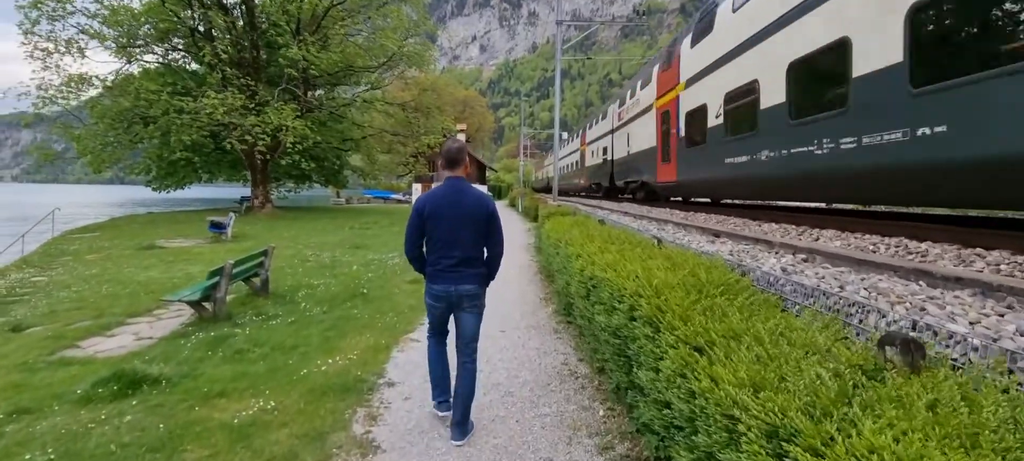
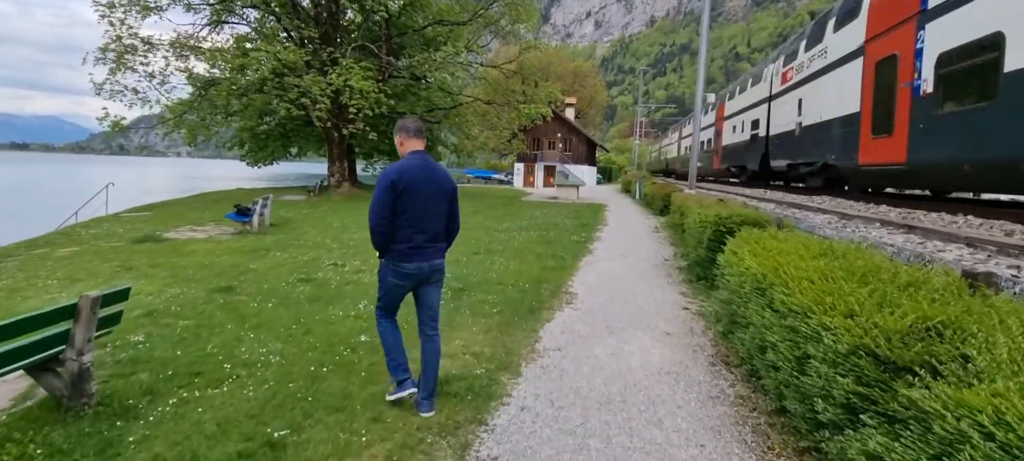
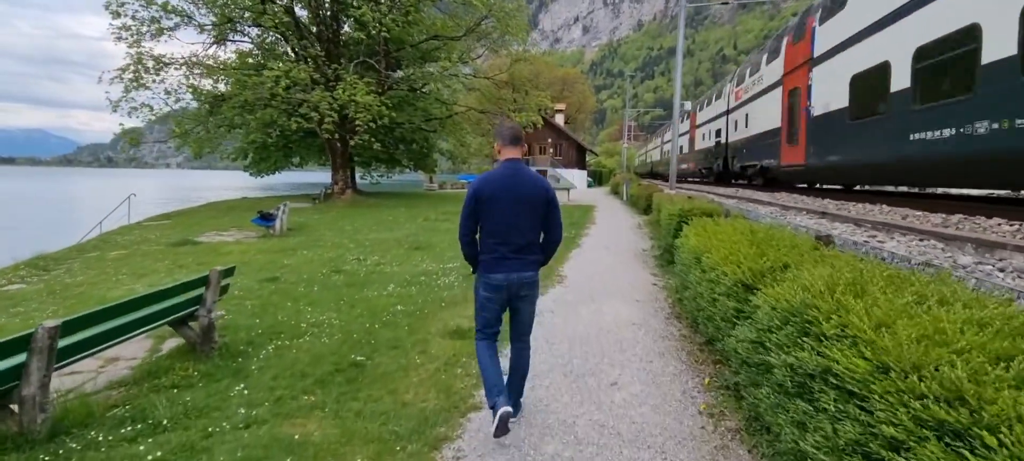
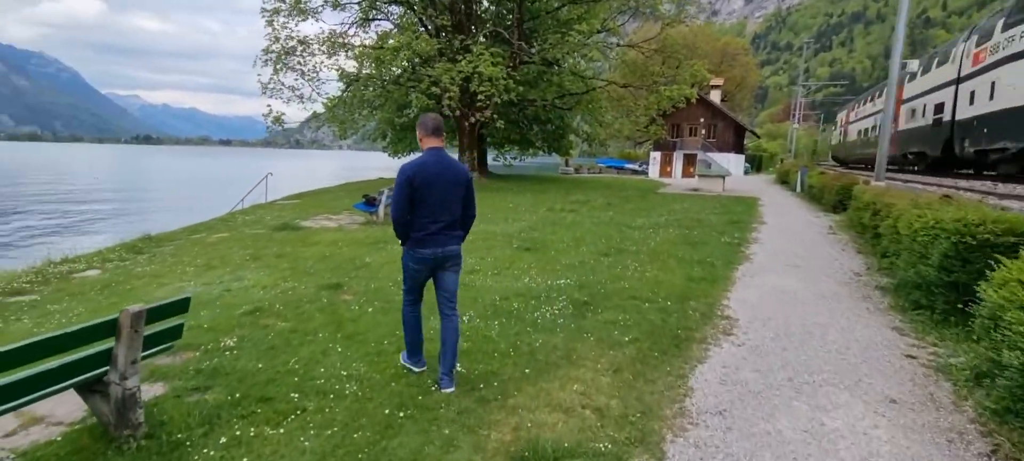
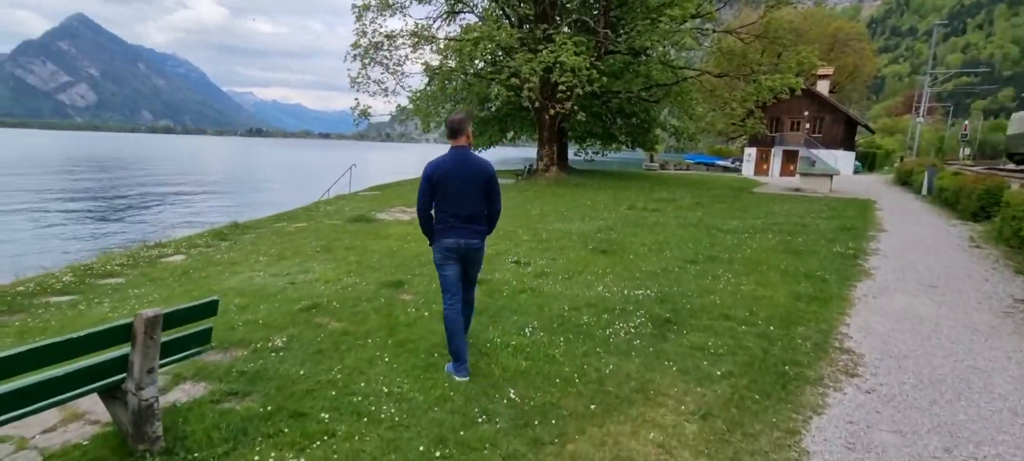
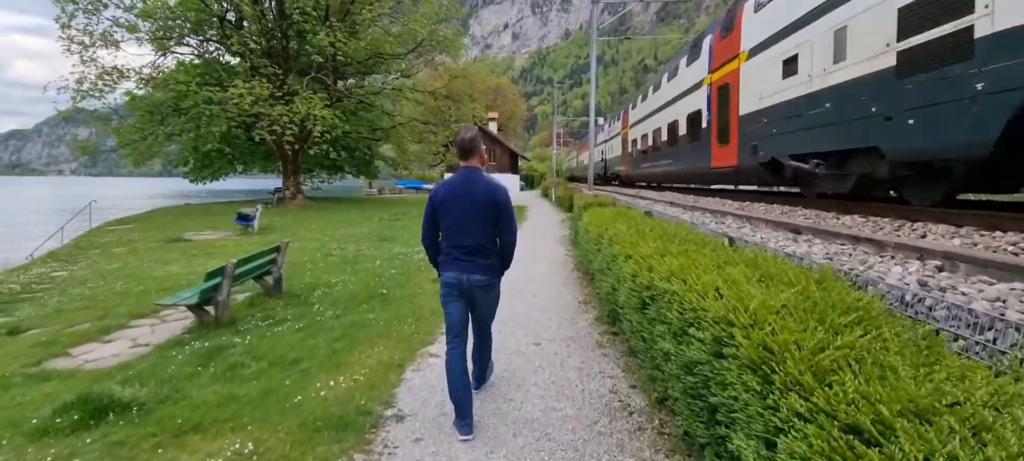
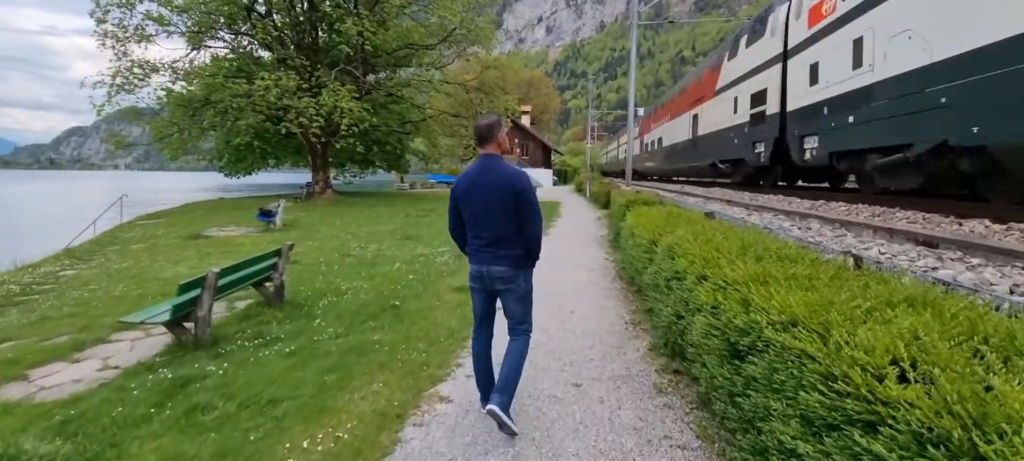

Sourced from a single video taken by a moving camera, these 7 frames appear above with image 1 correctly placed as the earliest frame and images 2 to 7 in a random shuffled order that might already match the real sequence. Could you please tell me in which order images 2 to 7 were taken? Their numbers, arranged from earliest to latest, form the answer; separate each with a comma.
6, 7, 3, 2, 4, 5
